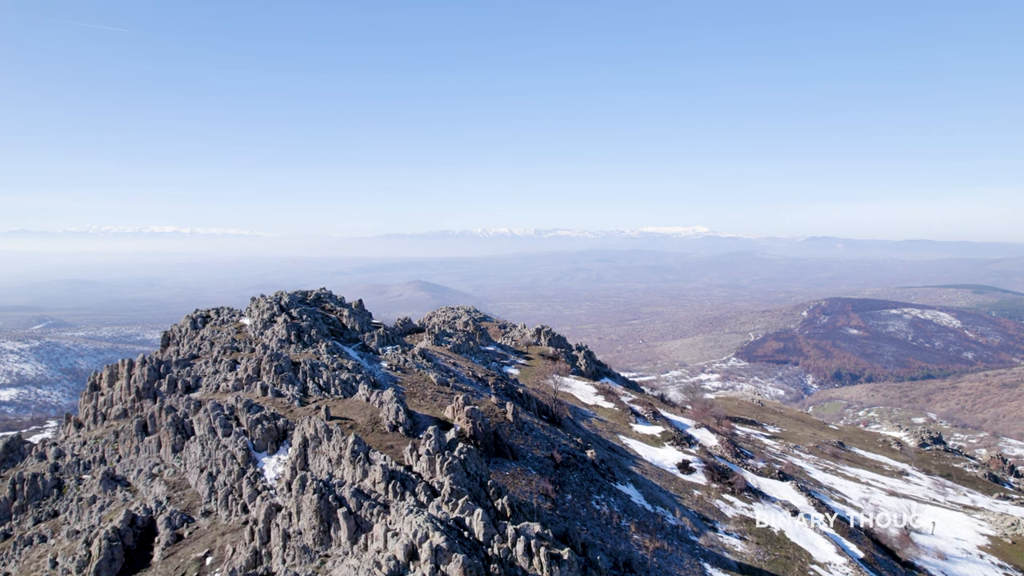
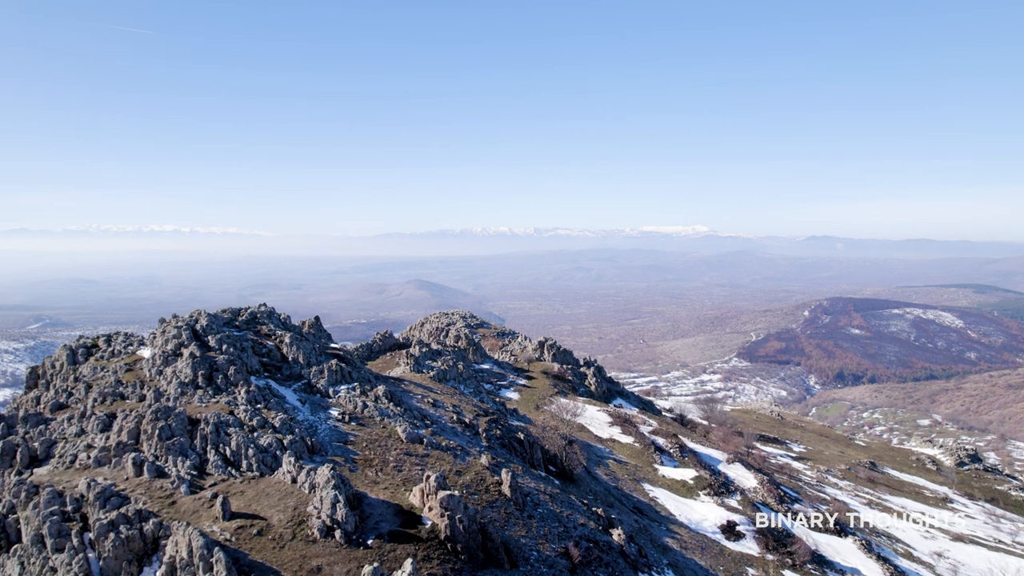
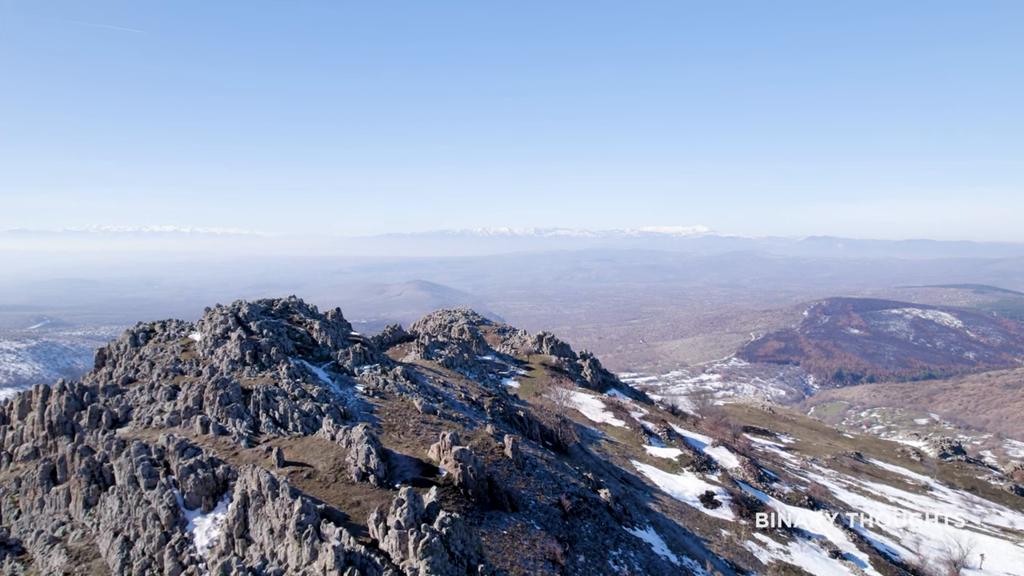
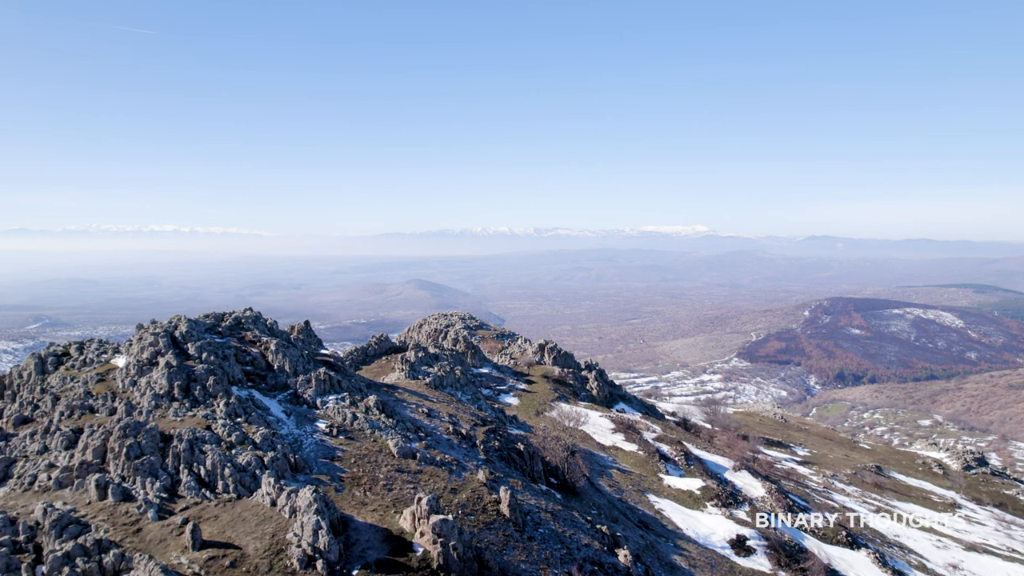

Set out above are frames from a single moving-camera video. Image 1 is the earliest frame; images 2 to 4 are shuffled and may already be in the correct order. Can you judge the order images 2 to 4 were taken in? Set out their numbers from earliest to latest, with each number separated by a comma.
3, 2, 4
